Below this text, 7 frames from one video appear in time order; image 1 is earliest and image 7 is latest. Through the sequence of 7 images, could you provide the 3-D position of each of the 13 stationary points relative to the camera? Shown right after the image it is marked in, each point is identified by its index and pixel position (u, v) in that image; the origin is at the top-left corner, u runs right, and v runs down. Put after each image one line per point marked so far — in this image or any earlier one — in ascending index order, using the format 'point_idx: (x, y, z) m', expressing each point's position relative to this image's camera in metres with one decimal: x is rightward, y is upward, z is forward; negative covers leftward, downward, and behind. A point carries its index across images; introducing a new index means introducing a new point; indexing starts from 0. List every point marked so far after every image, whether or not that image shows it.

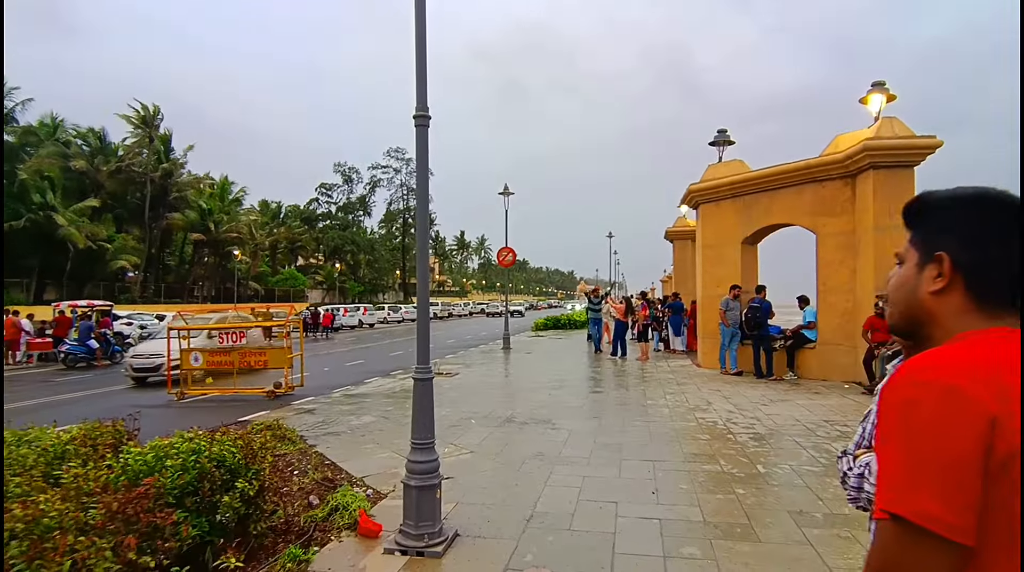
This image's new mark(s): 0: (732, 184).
0: (+5.0, +2.3, +12.9) m
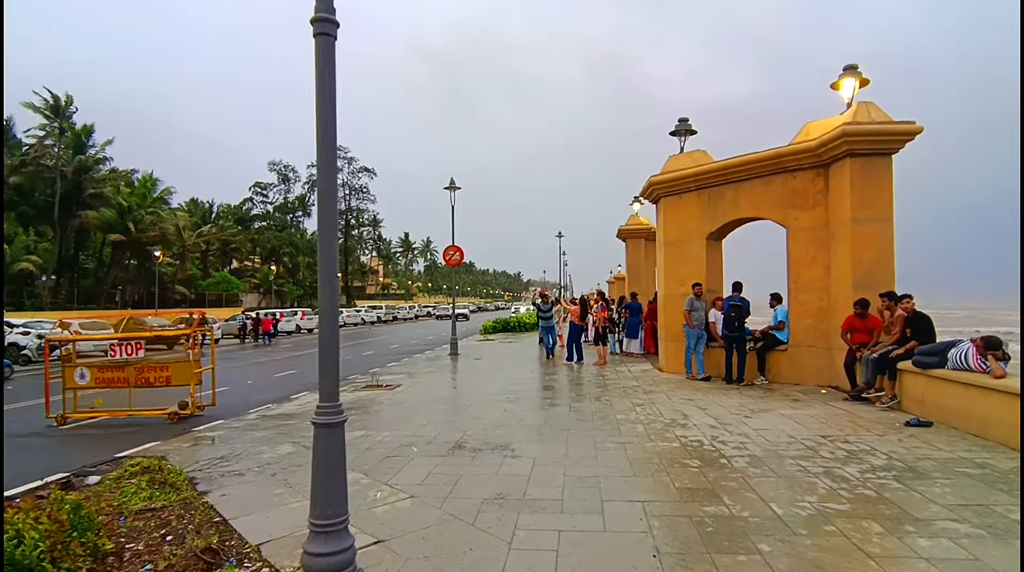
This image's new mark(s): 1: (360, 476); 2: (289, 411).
0: (+3.9, +2.3, +12.0) m
1: (-1.5, -1.9, +5.6) m
2: (-3.7, -2.0, +9.4) m
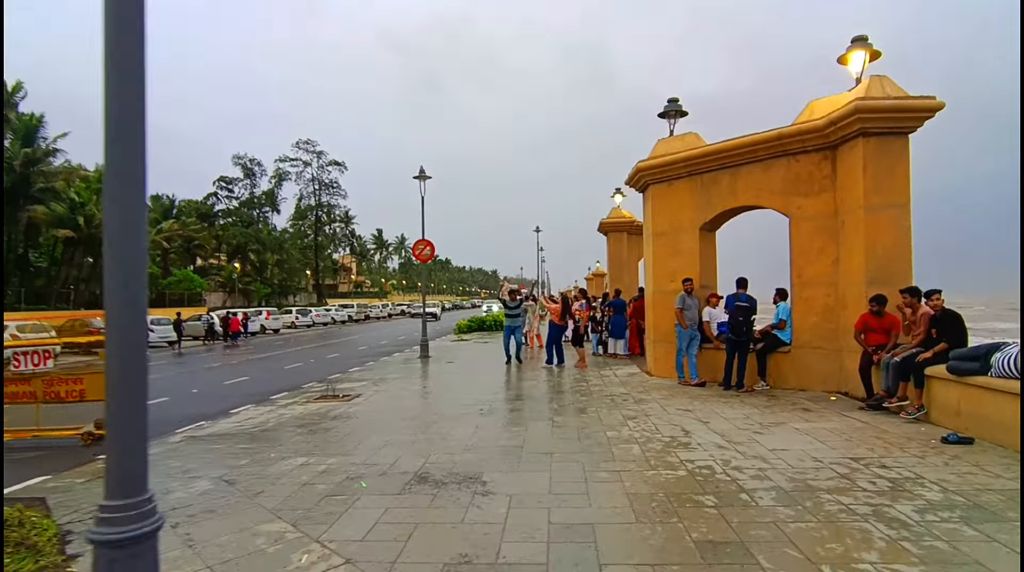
0: (+3.4, +2.4, +10.9) m
1: (-1.7, -1.8, +4.3) m
2: (-4.0, -2.0, +8.0) m
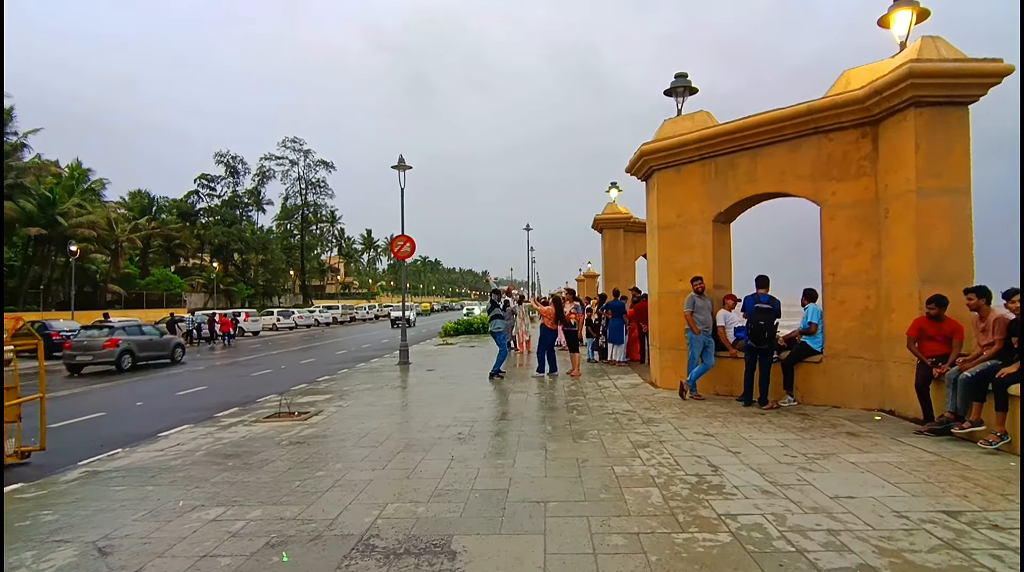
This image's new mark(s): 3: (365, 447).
0: (+3.1, +2.4, +9.5) m
1: (-1.8, -1.8, +2.8) m
2: (-4.2, -2.0, +6.5) m
3: (-1.7, -1.9, +6.8) m
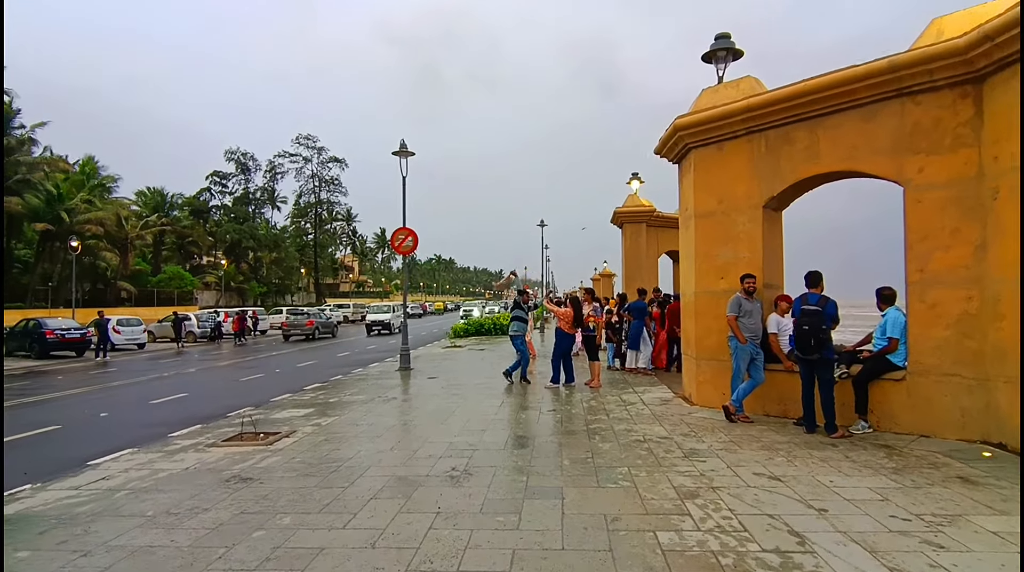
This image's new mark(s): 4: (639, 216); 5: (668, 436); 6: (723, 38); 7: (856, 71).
0: (+3.3, +2.5, +8.0) m
1: (-1.9, -1.8, +1.4) m
2: (-4.2, -1.9, +5.1) m
3: (-1.7, -1.9, +5.4) m
4: (+3.9, +2.1, +17.7) m
5: (+1.9, -1.8, +7.0) m
6: (+3.3, +3.9, +8.9) m
7: (+4.2, +2.6, +7.0) m
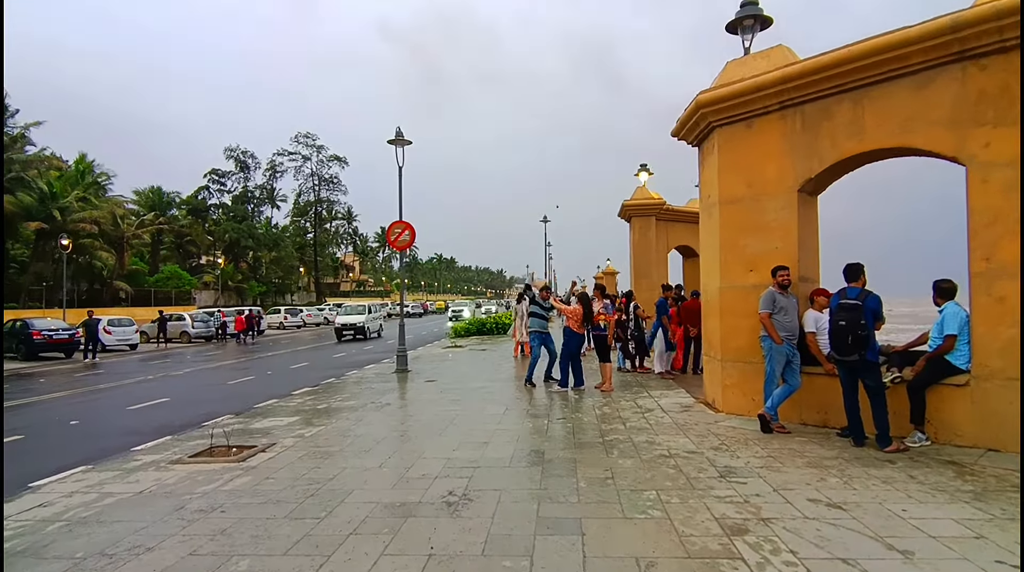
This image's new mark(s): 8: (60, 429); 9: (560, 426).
0: (+3.3, +2.5, +7.1) m
1: (-1.8, -1.7, +0.5) m
2: (-4.1, -1.9, +4.3) m
3: (-1.6, -1.8, +4.5) m
4: (+4.0, +2.2, +16.8) m
5: (+2.0, -1.7, +6.1) m
6: (+3.3, +3.9, +8.1) m
7: (+4.2, +2.7, +6.1) m
8: (-7.7, -2.4, +9.8) m
9: (+0.6, -1.8, +7.4) m
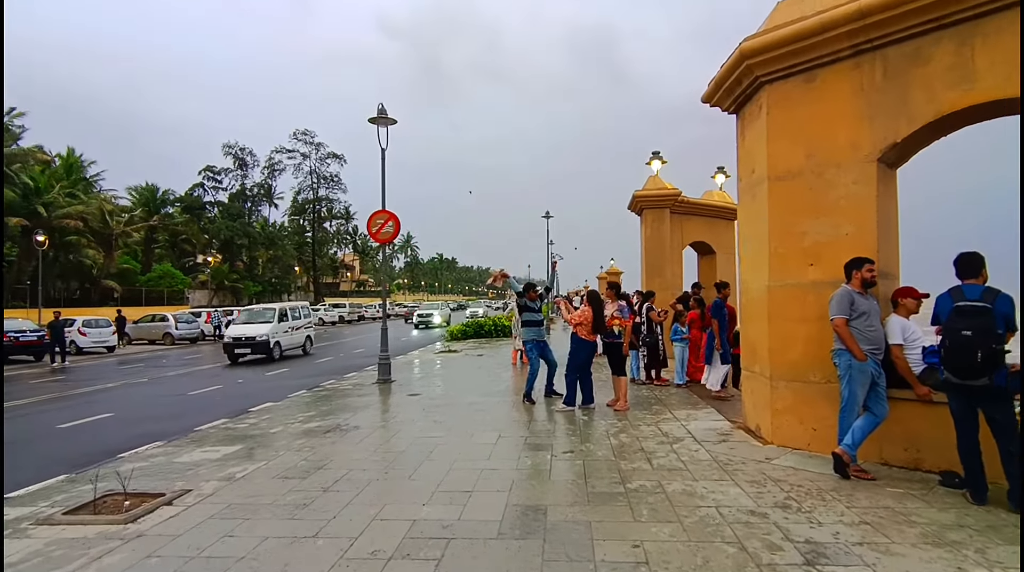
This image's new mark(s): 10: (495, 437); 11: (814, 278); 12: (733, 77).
0: (+3.3, +2.6, +5.4) m
1: (-1.9, -1.7, -1.1) m
2: (-4.2, -1.8, +2.6) m
3: (-1.7, -1.8, +2.9) m
4: (+4.0, +2.2, +15.2) m
5: (+1.9, -1.7, +4.4) m
6: (+3.3, +4.0, +6.4) m
7: (+4.2, +2.7, +4.4) m
8: (-7.8, -2.3, +8.2) m
9: (+0.6, -1.8, +5.7) m
10: (-0.2, -1.8, +7.0) m
11: (+3.1, +0.1, +5.9) m
12: (+2.6, +2.4, +6.7) m
